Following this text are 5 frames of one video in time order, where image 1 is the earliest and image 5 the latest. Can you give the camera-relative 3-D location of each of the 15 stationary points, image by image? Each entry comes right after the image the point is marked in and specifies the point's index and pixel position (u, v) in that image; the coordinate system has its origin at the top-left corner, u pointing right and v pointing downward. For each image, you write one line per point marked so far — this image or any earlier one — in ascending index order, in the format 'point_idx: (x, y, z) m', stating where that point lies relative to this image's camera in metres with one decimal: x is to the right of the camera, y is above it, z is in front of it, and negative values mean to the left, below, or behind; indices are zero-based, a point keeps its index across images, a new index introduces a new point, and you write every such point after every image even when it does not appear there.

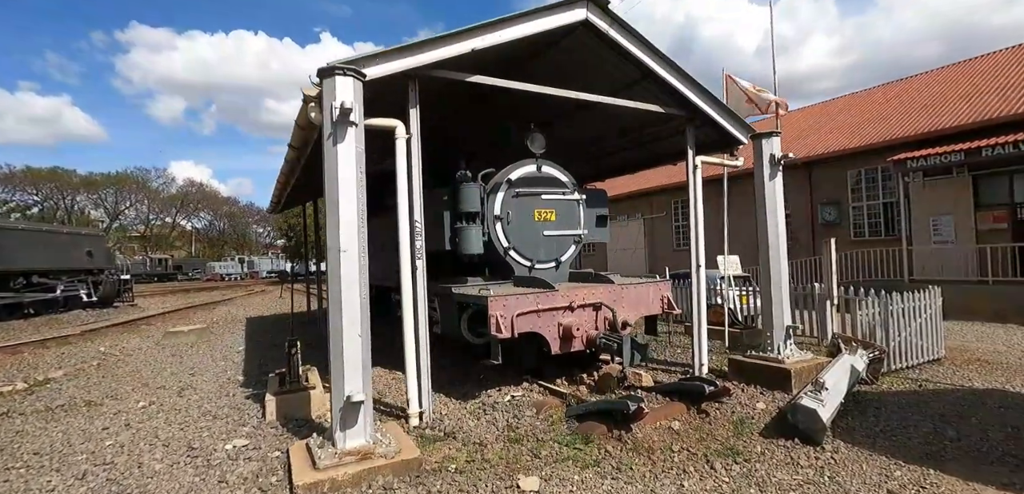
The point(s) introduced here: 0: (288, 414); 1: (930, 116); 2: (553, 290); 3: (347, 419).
0: (-2.0, -1.5, +4.3) m
1: (+11.8, +3.7, +13.6) m
2: (+0.4, -0.4, +4.7) m
3: (-1.1, -1.1, +3.2) m
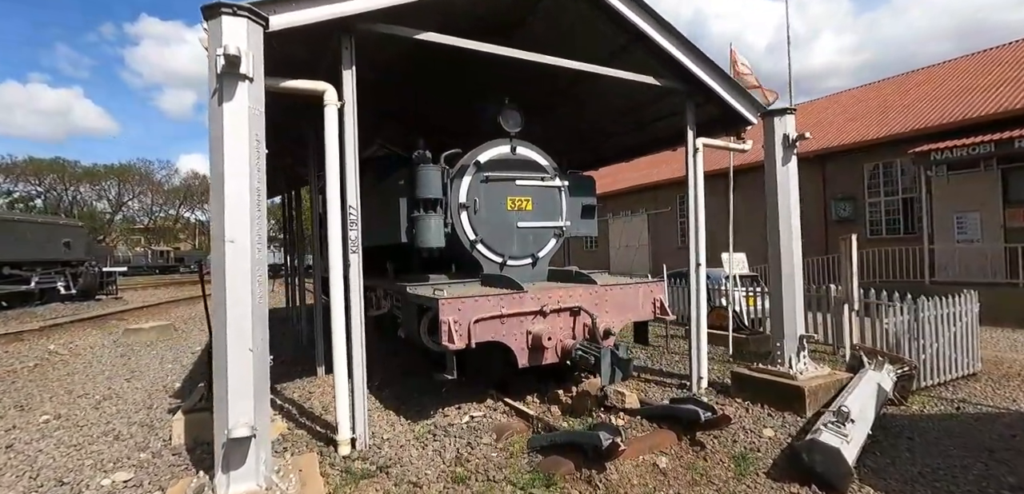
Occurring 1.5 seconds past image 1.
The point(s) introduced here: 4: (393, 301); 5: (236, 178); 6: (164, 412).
0: (-2.4, -1.4, +3.6) m
1: (+11.6, +3.7, +12.6) m
2: (+0.1, -0.4, +4.0) m
3: (-1.4, -1.1, +2.5) m
4: (-1.3, -0.6, +5.2) m
5: (-1.5, +0.4, +2.6) m
6: (-3.1, -1.5, +4.4) m
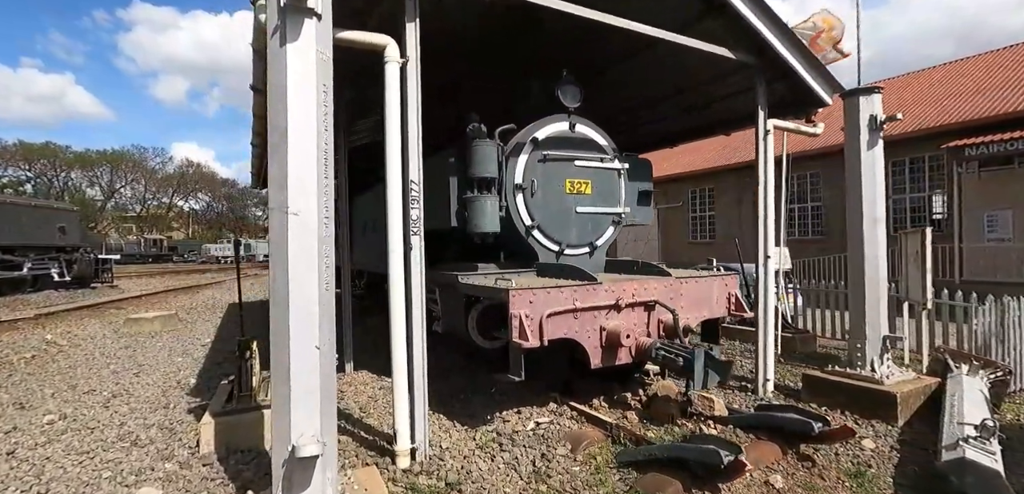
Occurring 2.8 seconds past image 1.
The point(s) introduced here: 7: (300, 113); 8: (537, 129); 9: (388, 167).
0: (-1.8, -1.3, +3.2) m
1: (+12.1, +3.8, +12.3) m
2: (+0.6, -0.3, +3.5) m
3: (-0.9, -1.0, +2.0) m
4: (-0.8, -0.5, +4.8) m
5: (-0.9, +0.5, +2.1) m
6: (-2.6, -1.4, +3.9) m
7: (-0.9, +0.6, +2.1) m
8: (+0.2, +1.0, +4.2) m
9: (-0.7, +0.5, +2.9) m
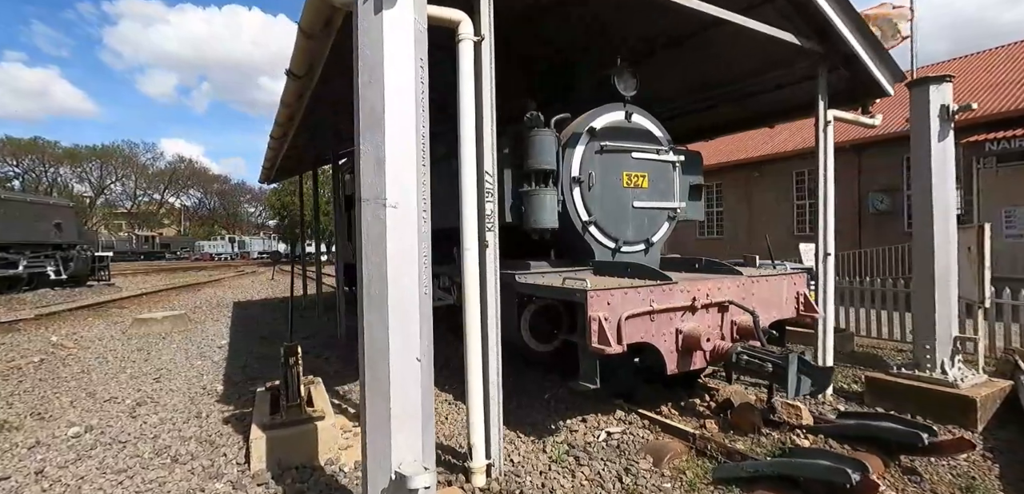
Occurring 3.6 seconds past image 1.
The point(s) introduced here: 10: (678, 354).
0: (-1.4, -1.3, +2.9) m
1: (+12.5, +3.9, +12.2) m
2: (+1.1, -0.2, +3.3) m
3: (-0.4, -1.0, +1.7) m
4: (-0.3, -0.4, +4.5) m
5: (-0.4, +0.5, +1.8) m
6: (-2.2, -1.3, +3.6) m
7: (-0.4, +0.6, +1.8) m
8: (+0.7, +1.1, +4.0) m
9: (-0.3, +0.5, +2.7) m
10: (+1.1, -0.7, +3.3) m
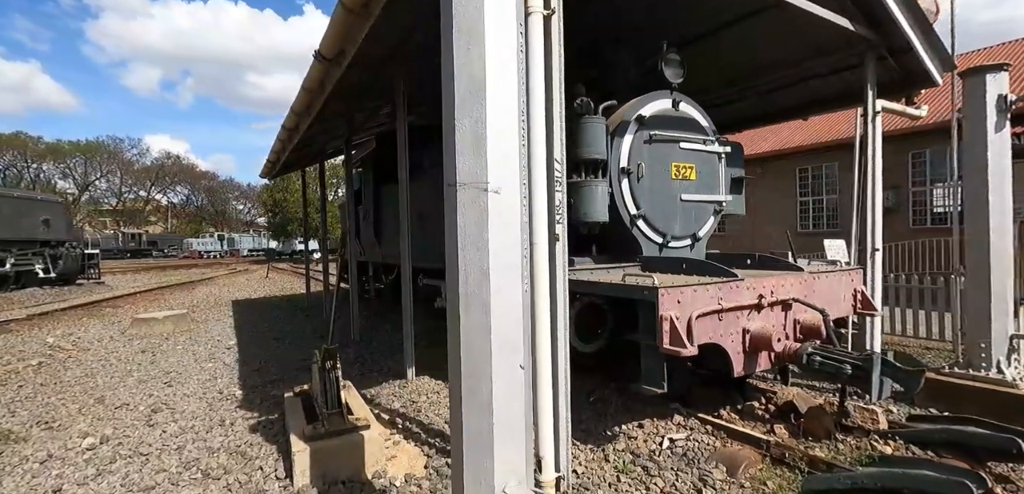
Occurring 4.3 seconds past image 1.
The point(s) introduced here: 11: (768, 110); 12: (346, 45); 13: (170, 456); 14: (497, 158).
0: (-1.0, -1.2, +2.6) m
1: (+12.6, +4.0, +12.2) m
2: (+1.4, -0.2, +3.1) m
3: (0.0, -0.9, +1.5) m
4: (0.0, -0.4, +4.3) m
5: (0.0, +0.5, +1.6) m
6: (-1.8, -1.3, +3.4) m
7: (0.0, +0.6, +1.6) m
8: (+1.0, +1.1, +3.8) m
9: (+0.1, +0.5, +2.4) m
10: (+1.5, -0.7, +3.1) m
11: (+3.2, +1.7, +6.1) m
12: (-1.2, +1.5, +3.6) m
13: (-2.1, -1.3, +3.0) m
14: (0.0, +0.3, +1.6) m
